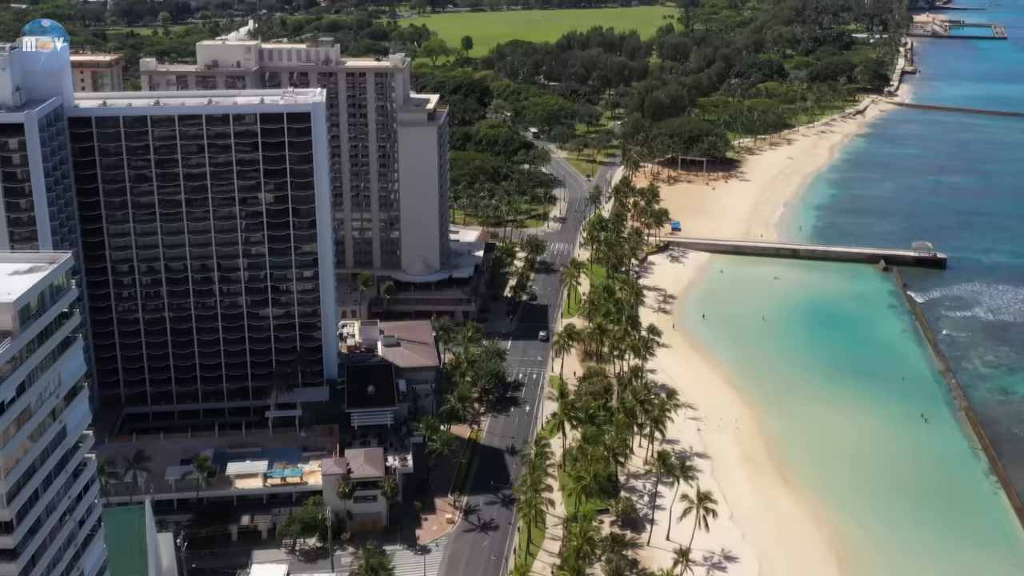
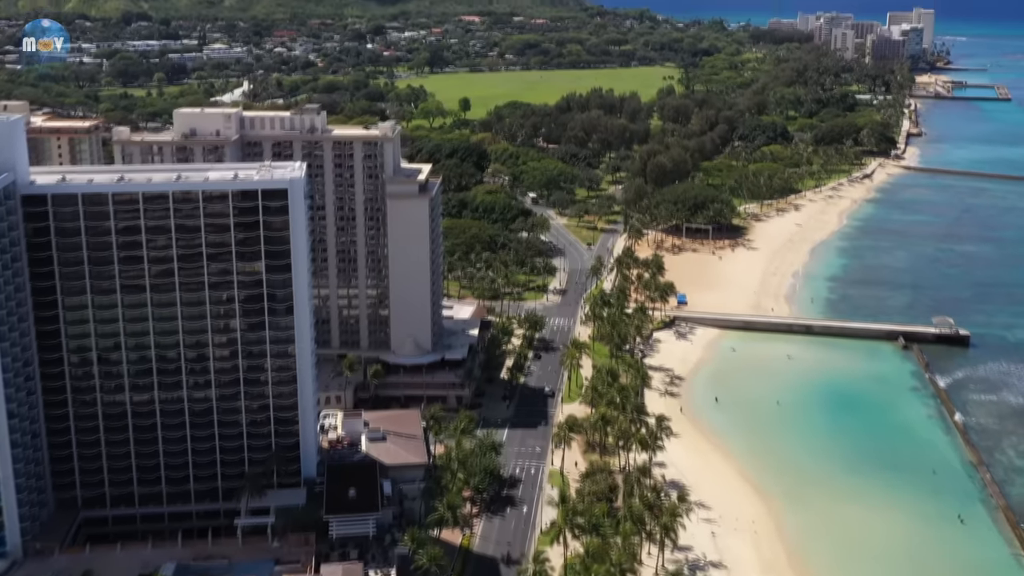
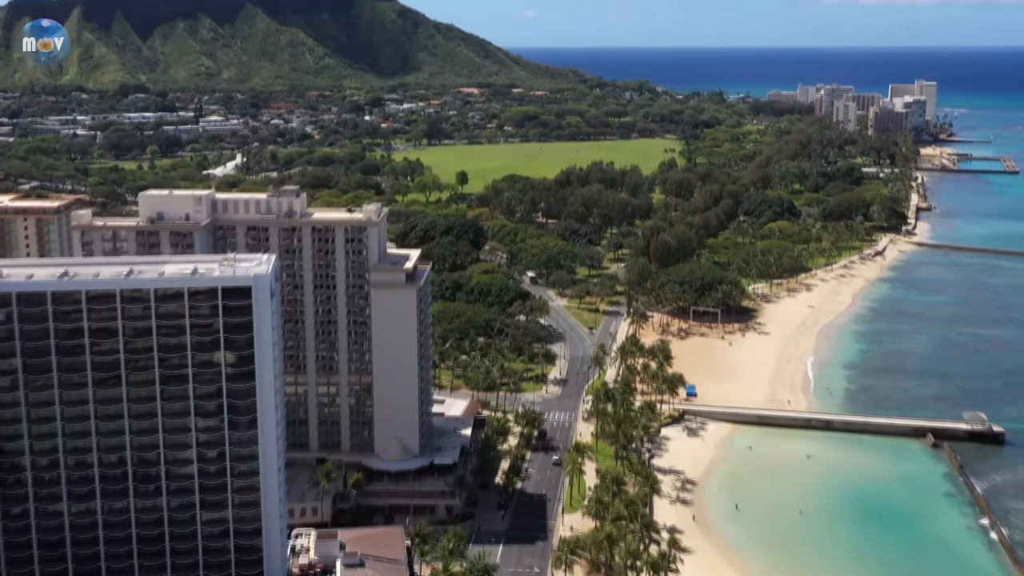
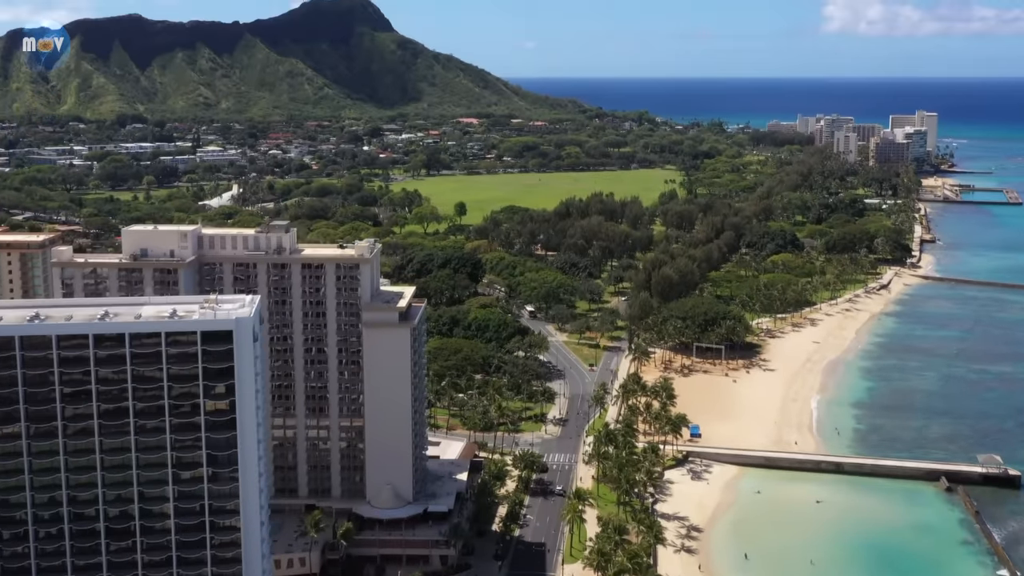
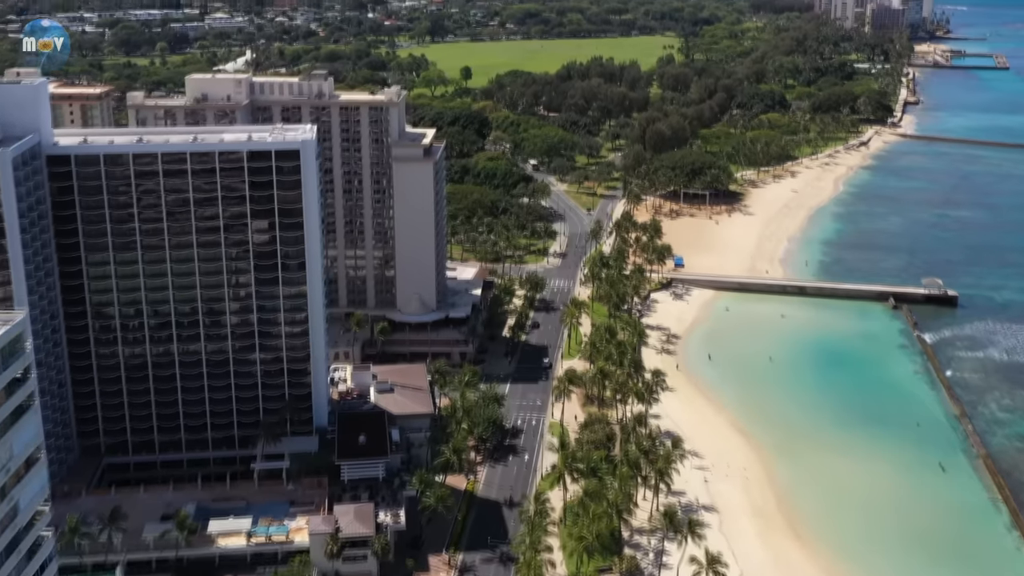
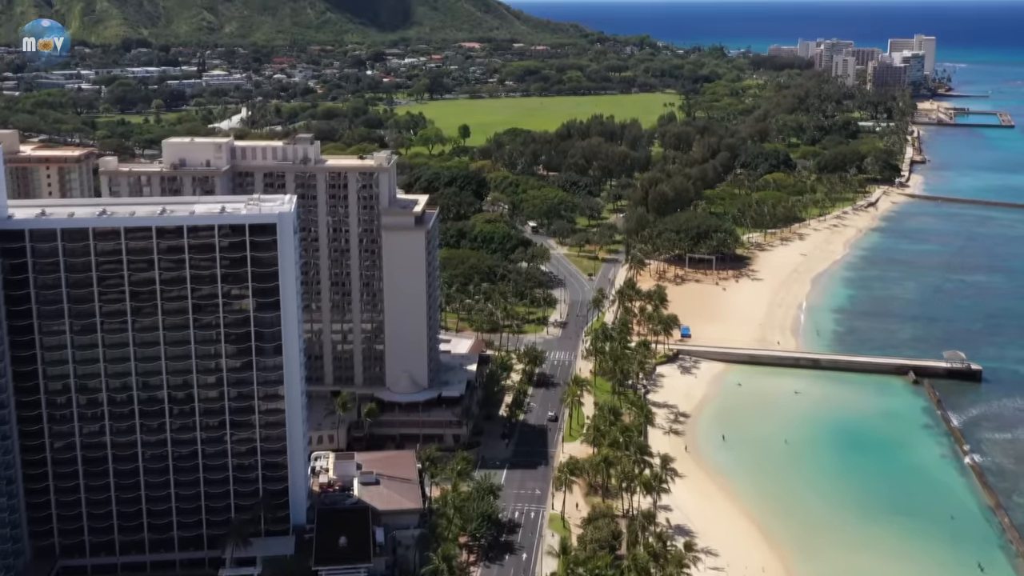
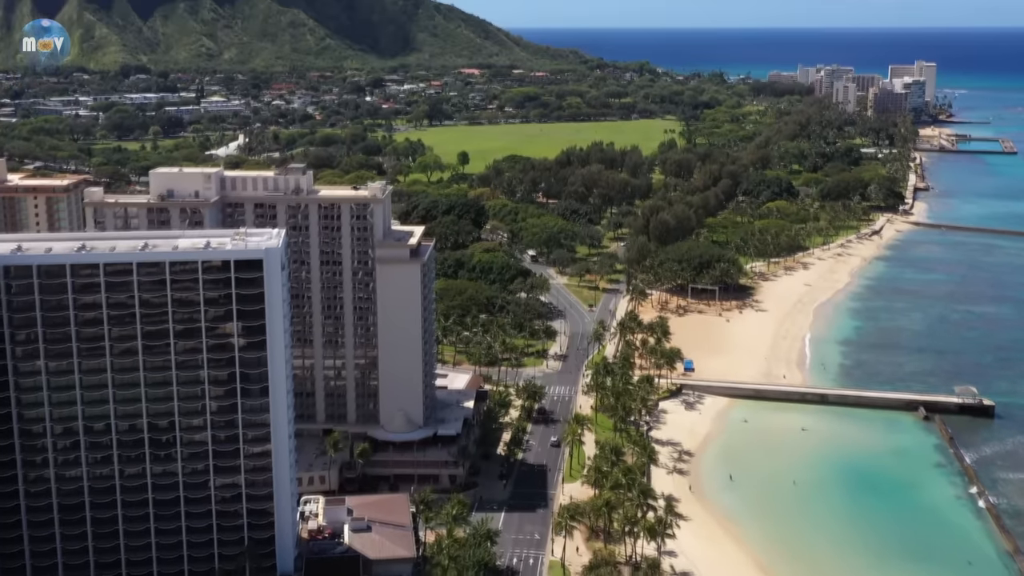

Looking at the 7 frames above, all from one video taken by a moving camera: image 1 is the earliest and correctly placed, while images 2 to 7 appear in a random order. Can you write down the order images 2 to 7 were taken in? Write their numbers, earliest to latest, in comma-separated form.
5, 2, 6, 7, 3, 4
